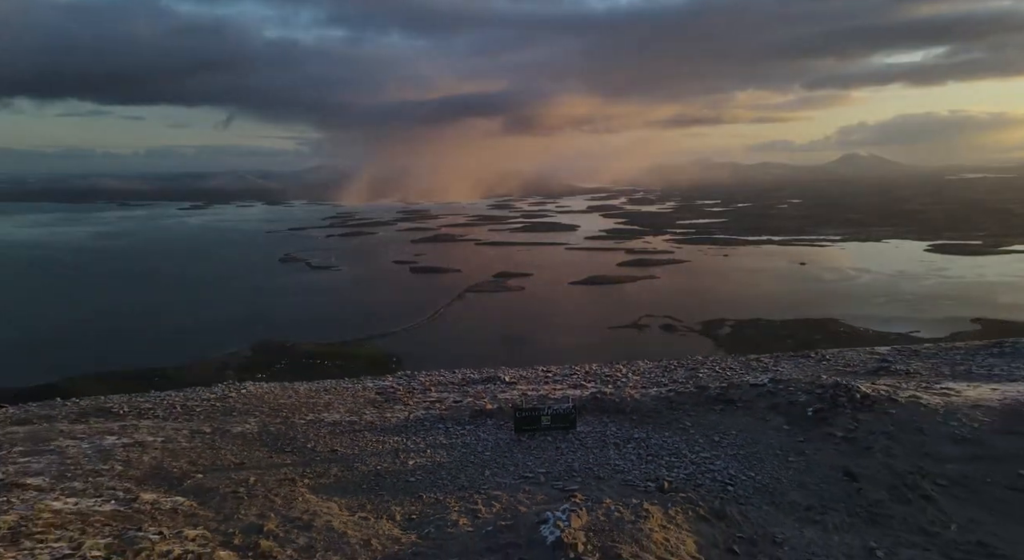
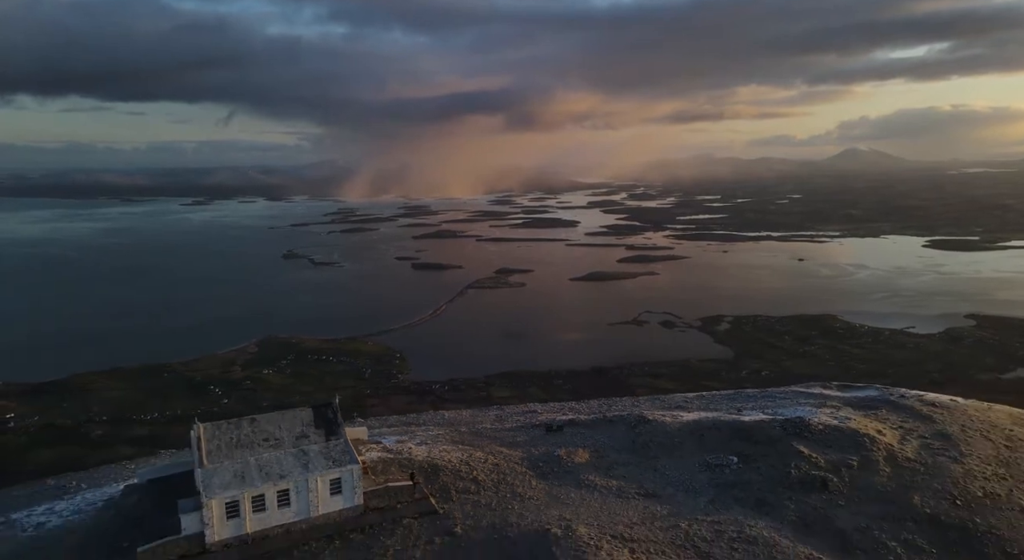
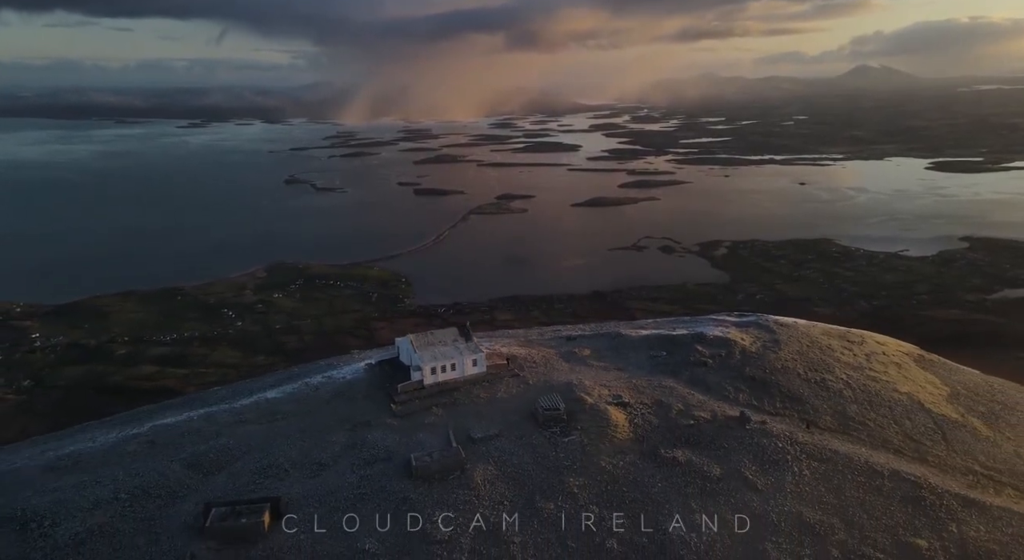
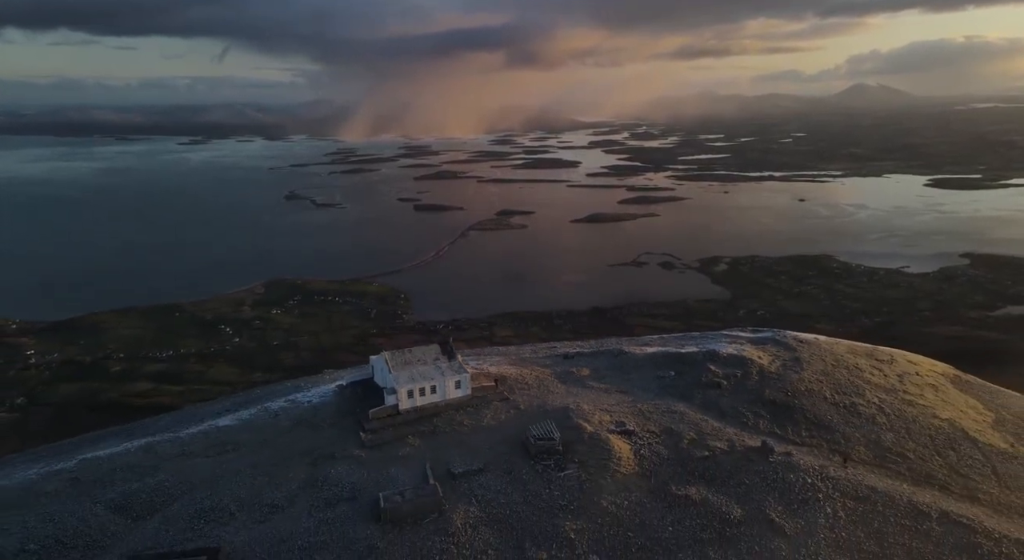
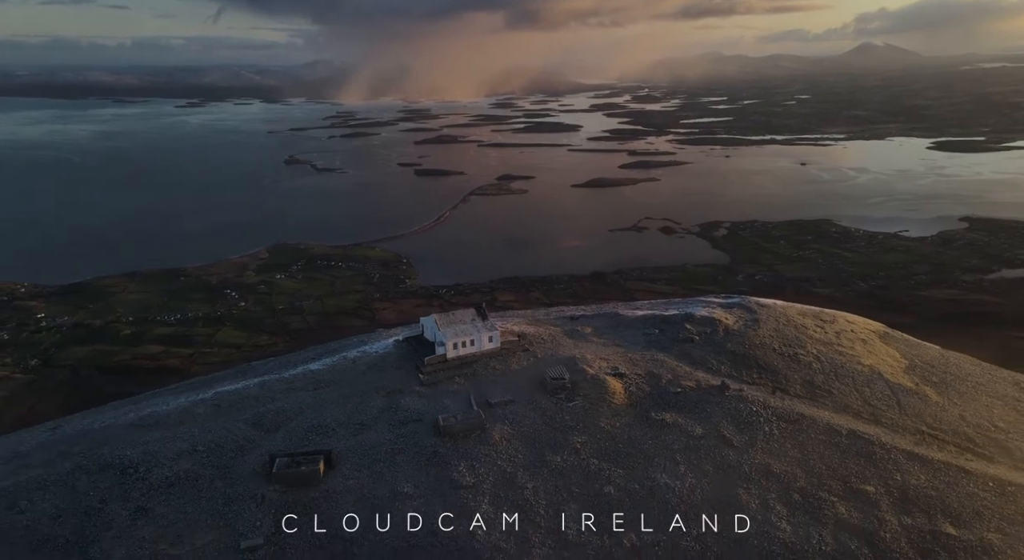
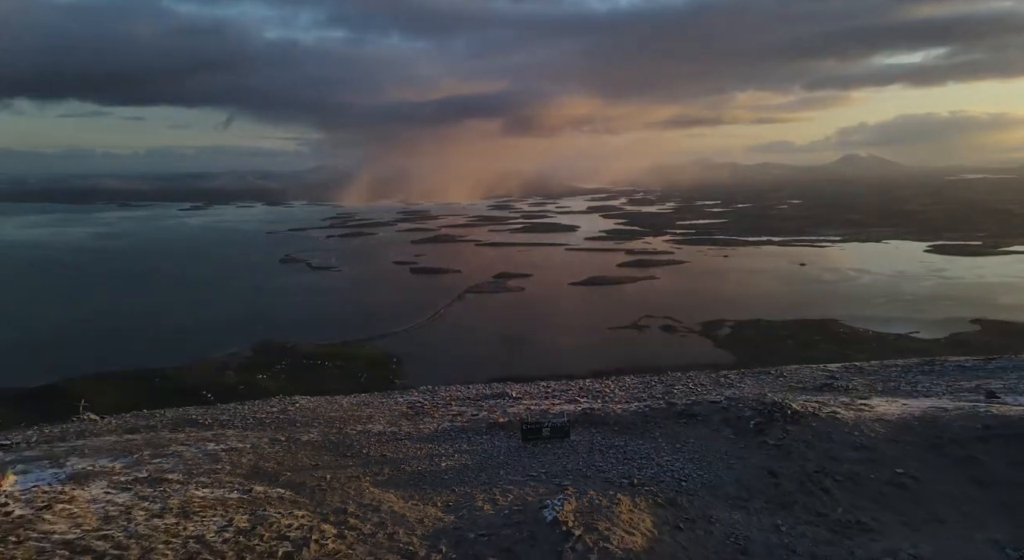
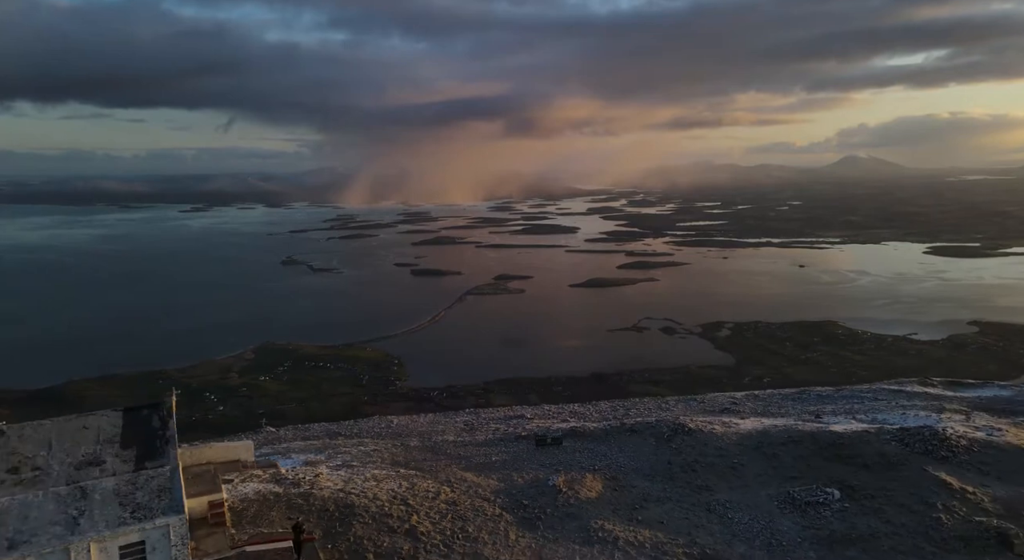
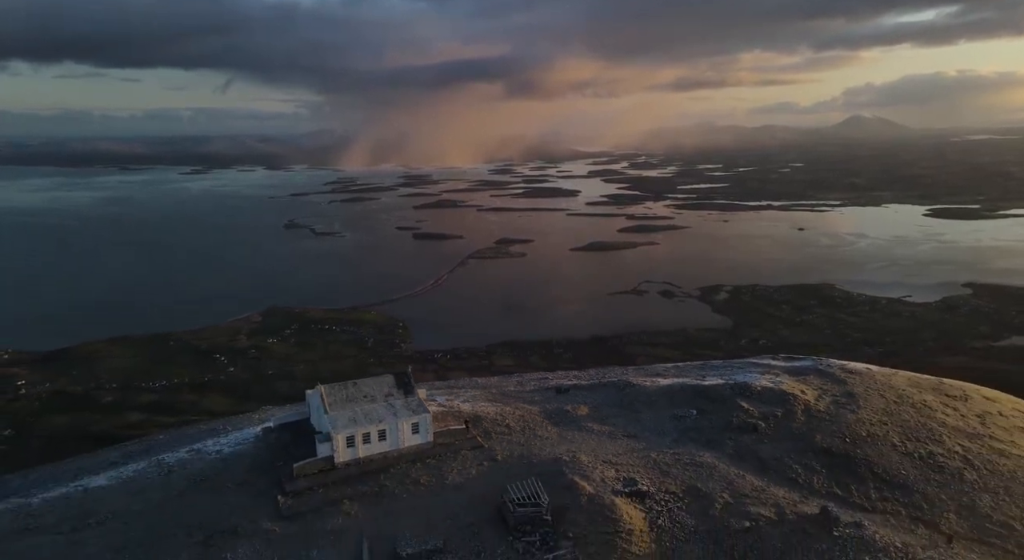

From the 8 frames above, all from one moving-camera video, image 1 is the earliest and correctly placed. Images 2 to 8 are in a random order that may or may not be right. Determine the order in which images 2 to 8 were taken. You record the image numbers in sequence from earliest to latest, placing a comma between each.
6, 7, 2, 8, 4, 3, 5
